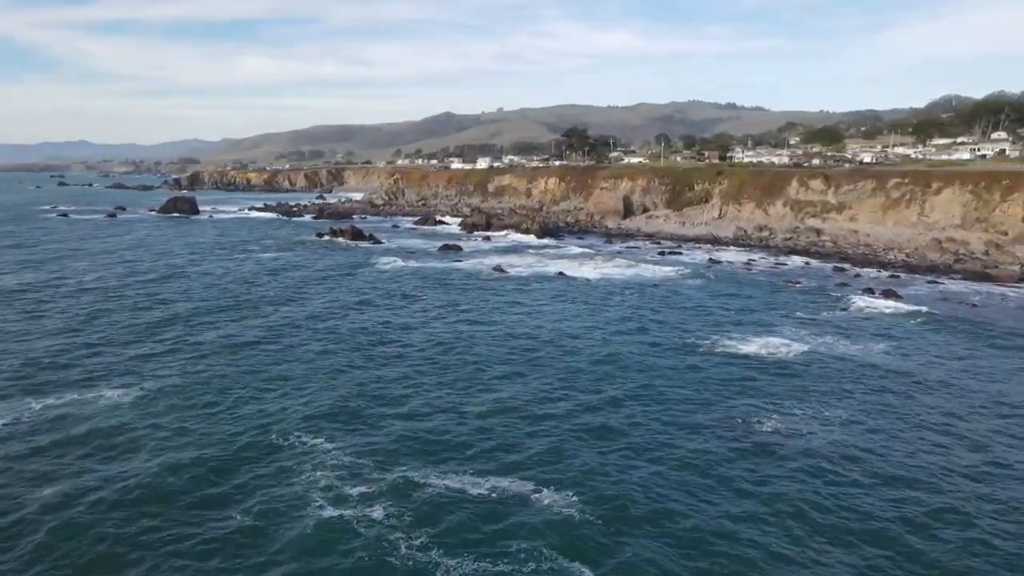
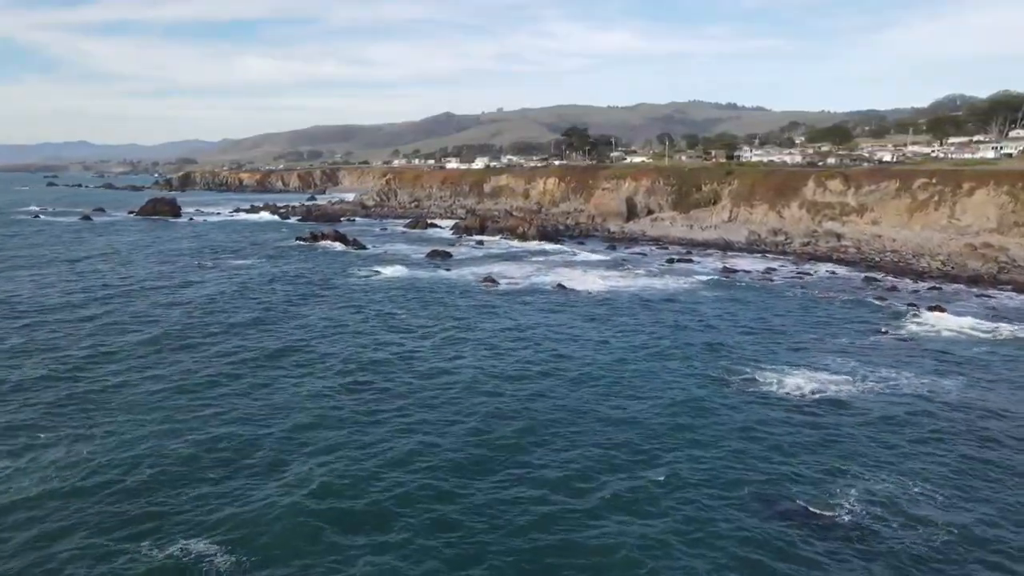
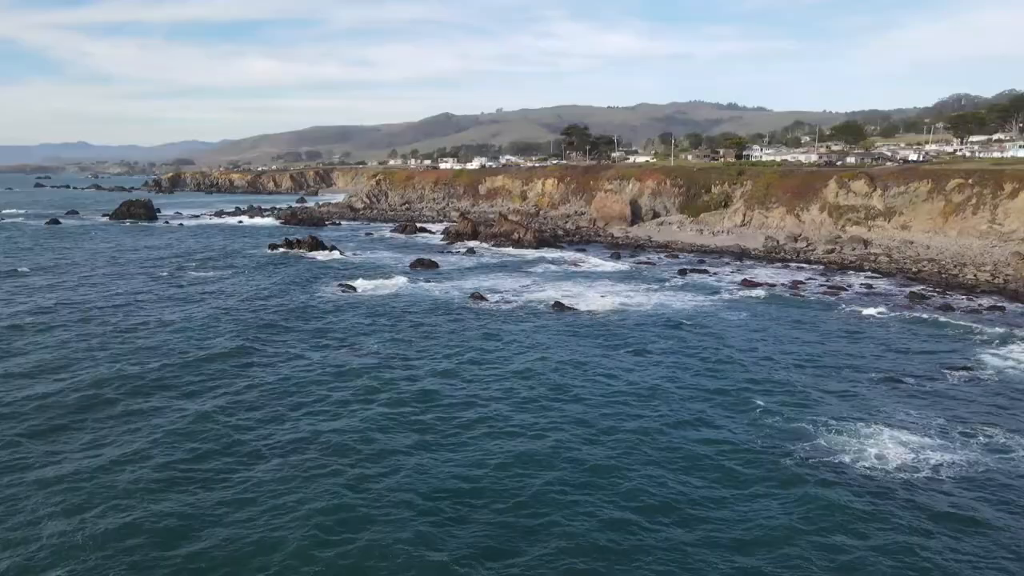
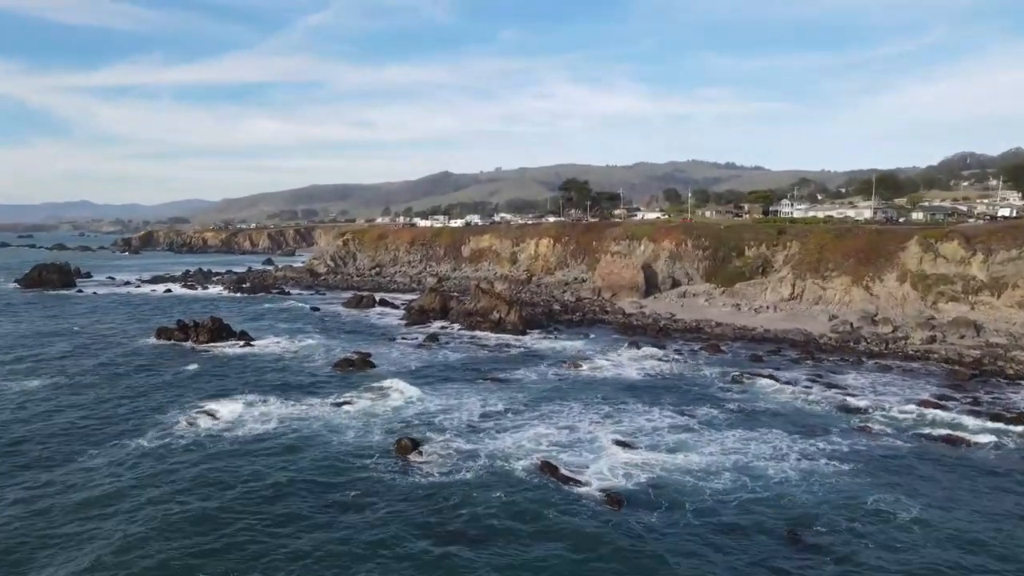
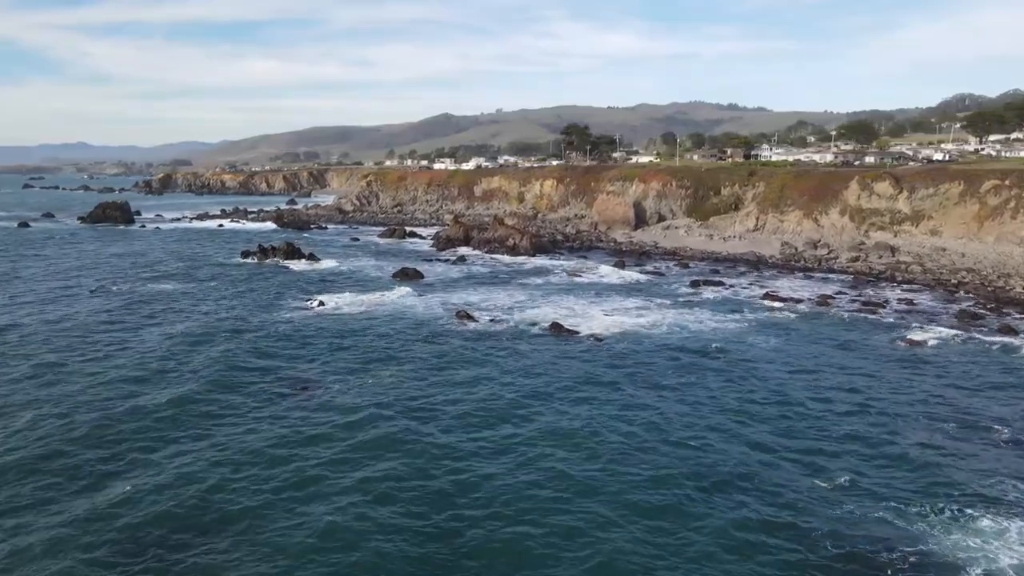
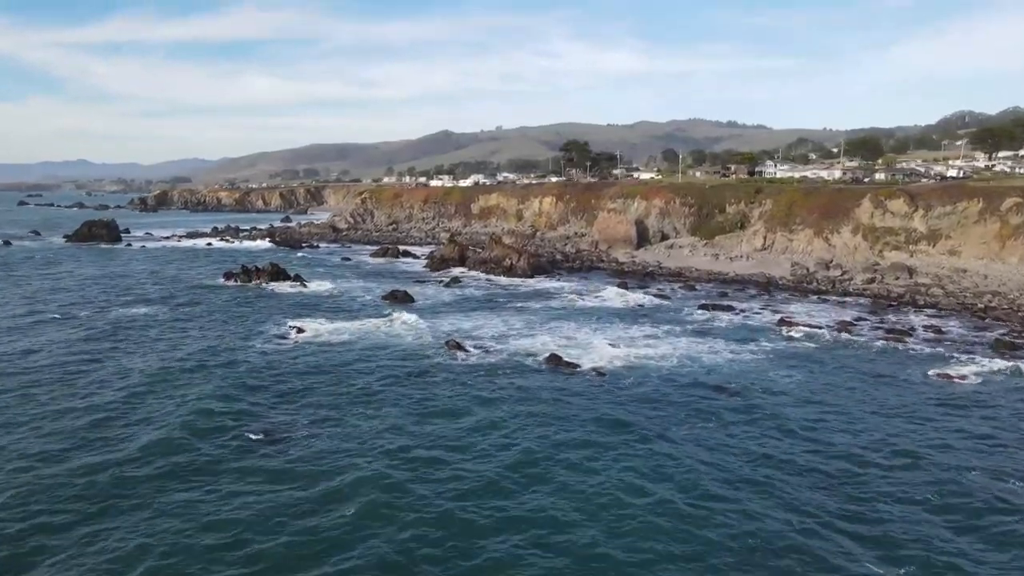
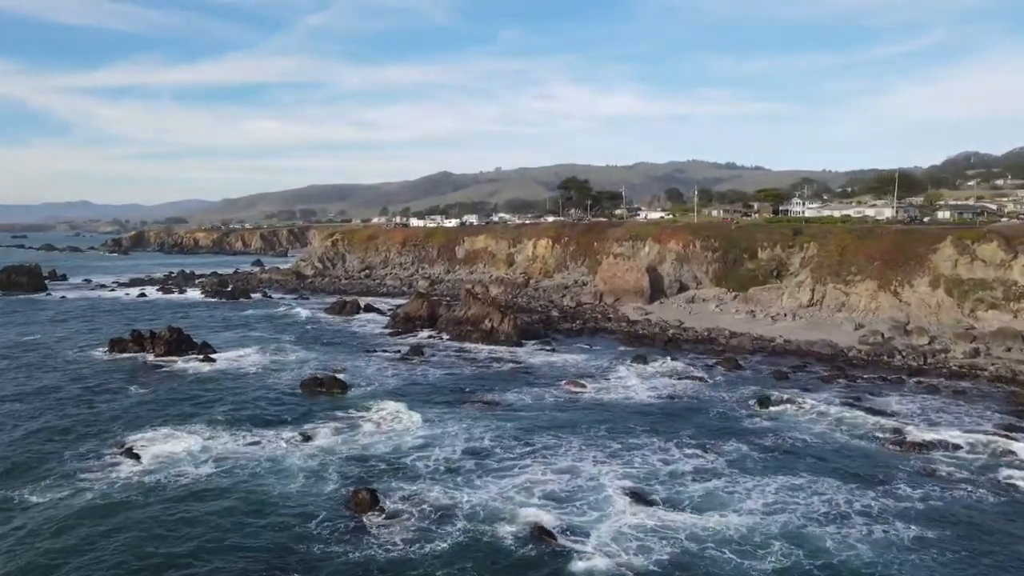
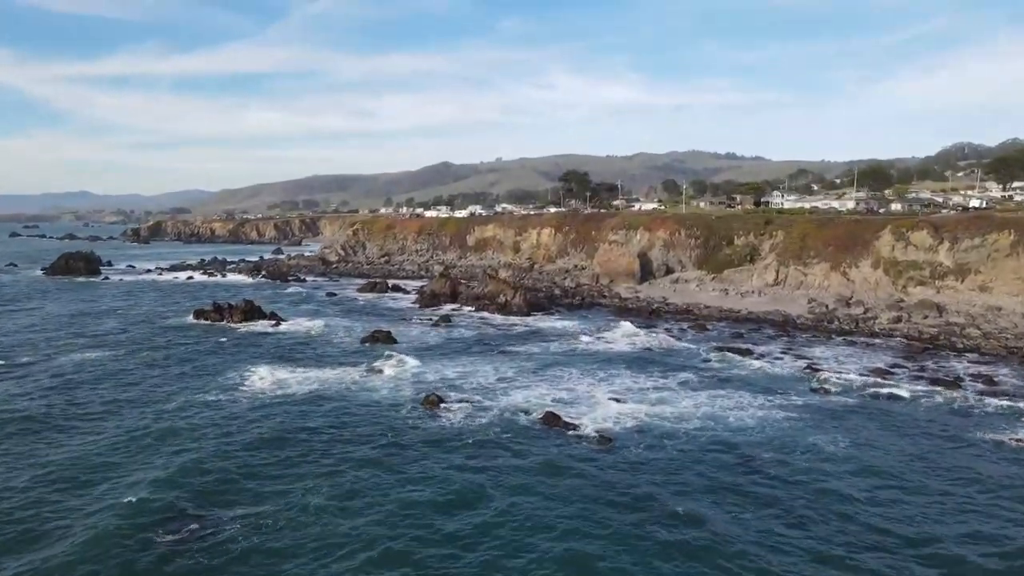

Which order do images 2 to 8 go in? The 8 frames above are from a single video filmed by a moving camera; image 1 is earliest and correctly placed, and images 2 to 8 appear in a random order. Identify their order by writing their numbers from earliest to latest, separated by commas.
2, 3, 5, 6, 8, 4, 7
